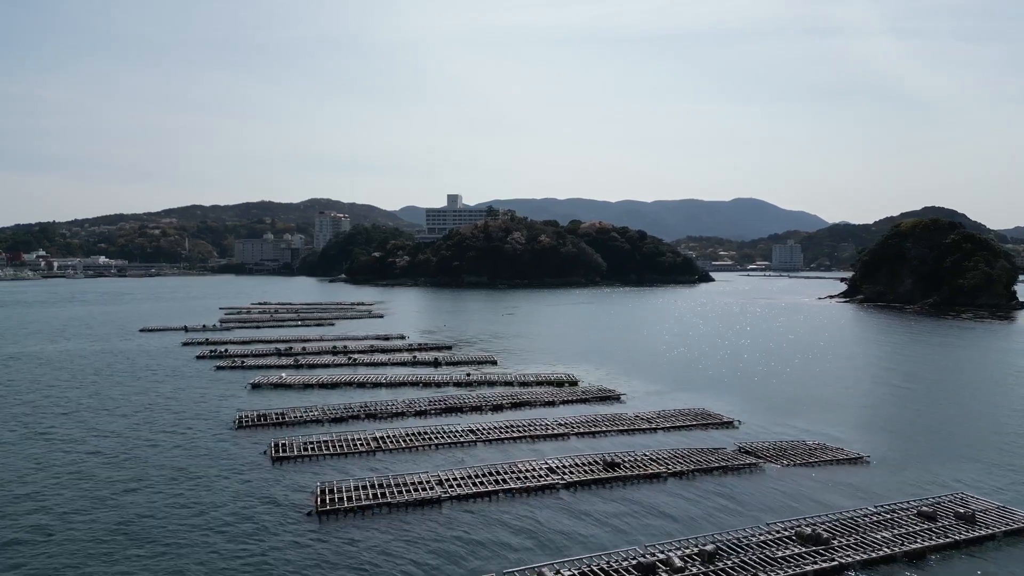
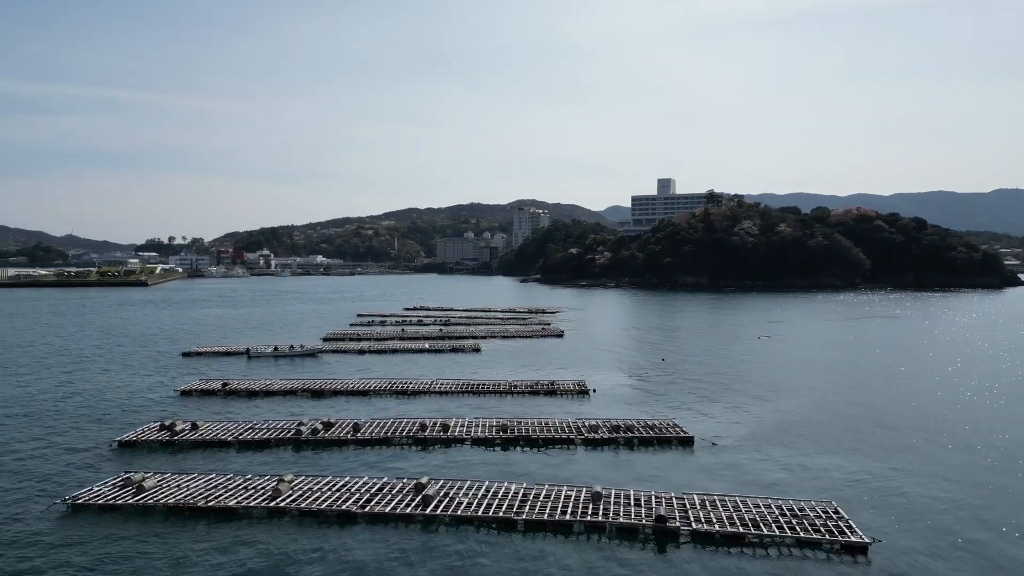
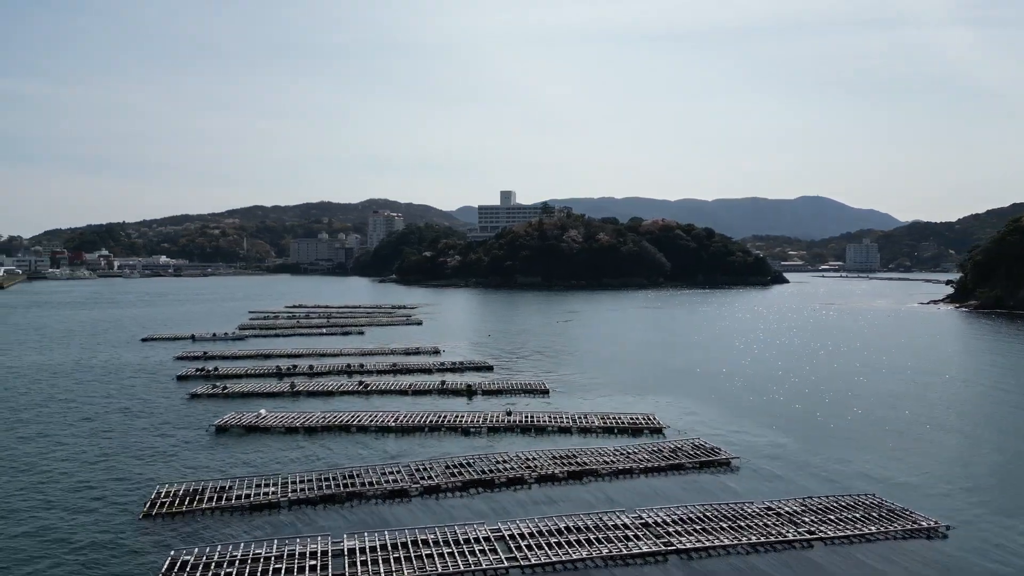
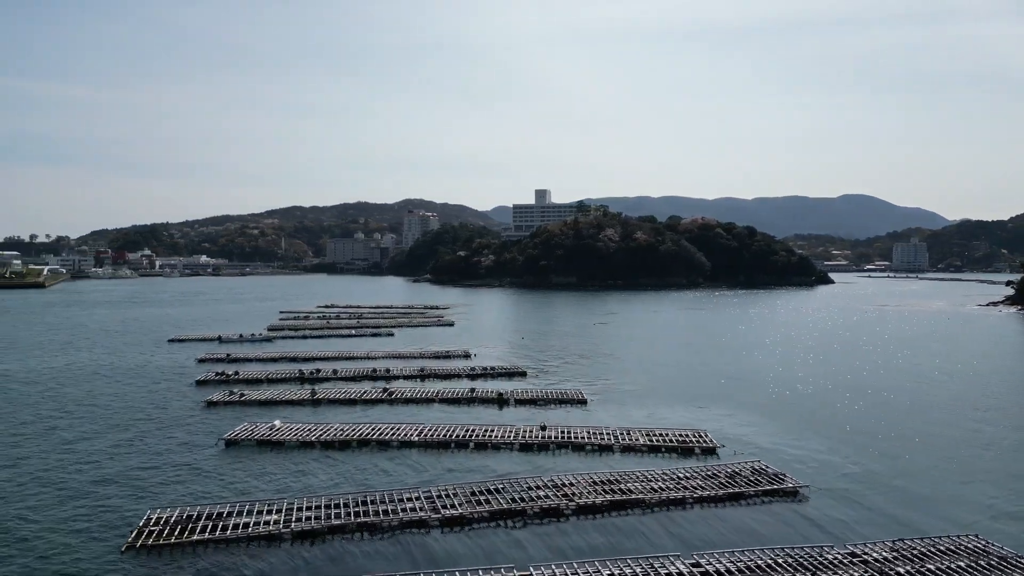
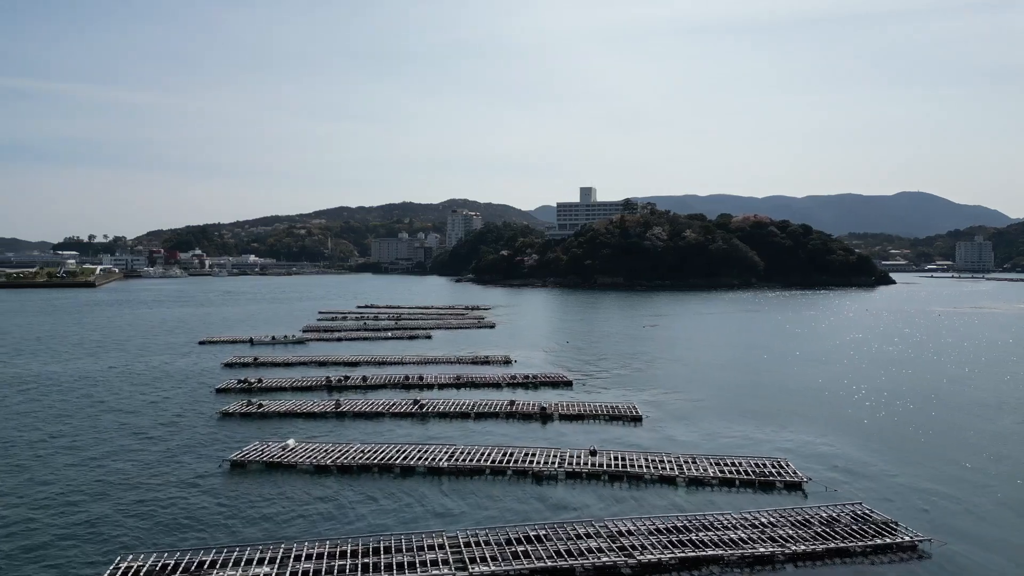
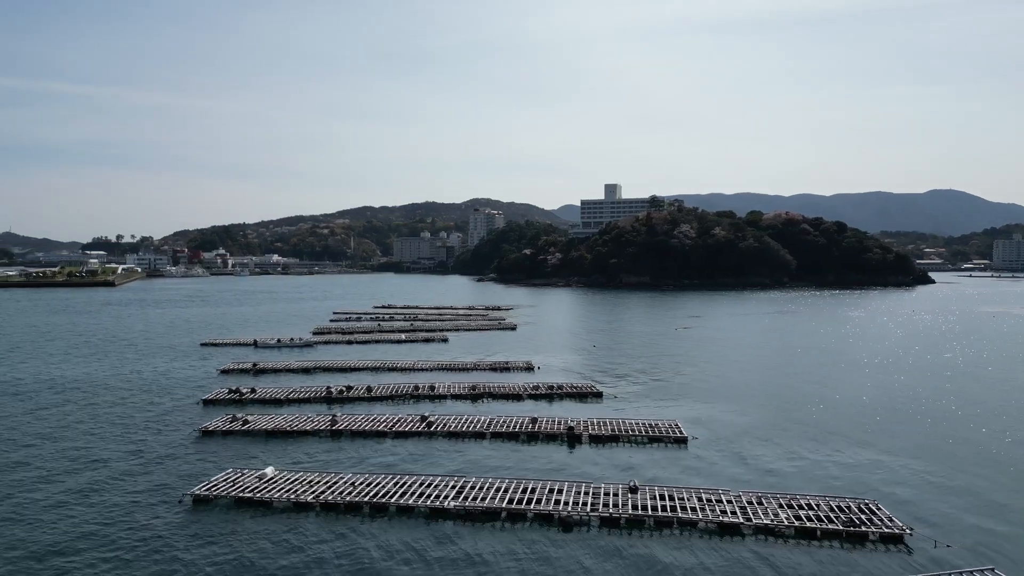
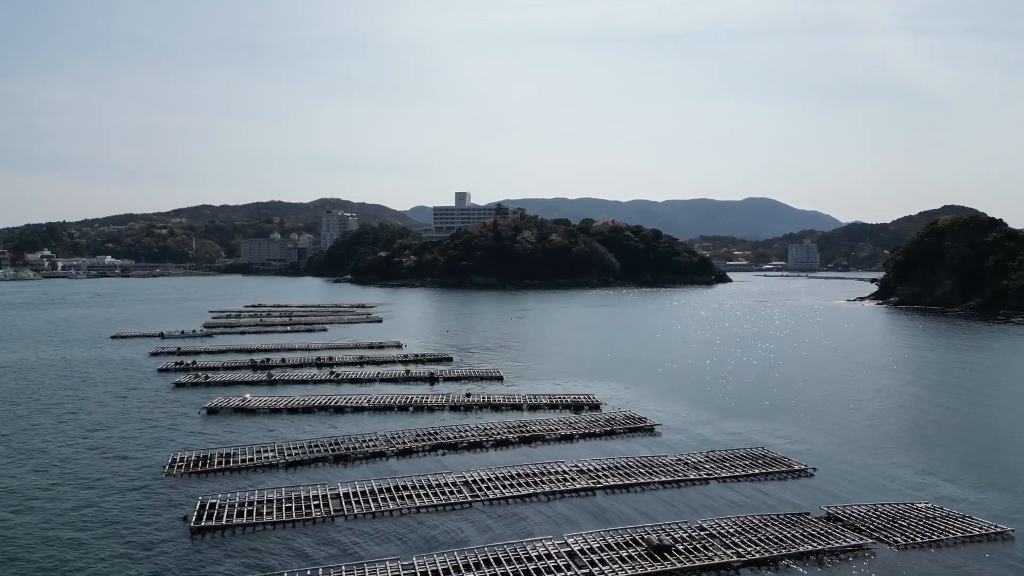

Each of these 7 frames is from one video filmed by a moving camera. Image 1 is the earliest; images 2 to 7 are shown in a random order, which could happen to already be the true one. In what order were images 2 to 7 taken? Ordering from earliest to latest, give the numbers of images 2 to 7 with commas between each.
7, 3, 4, 5, 6, 2
